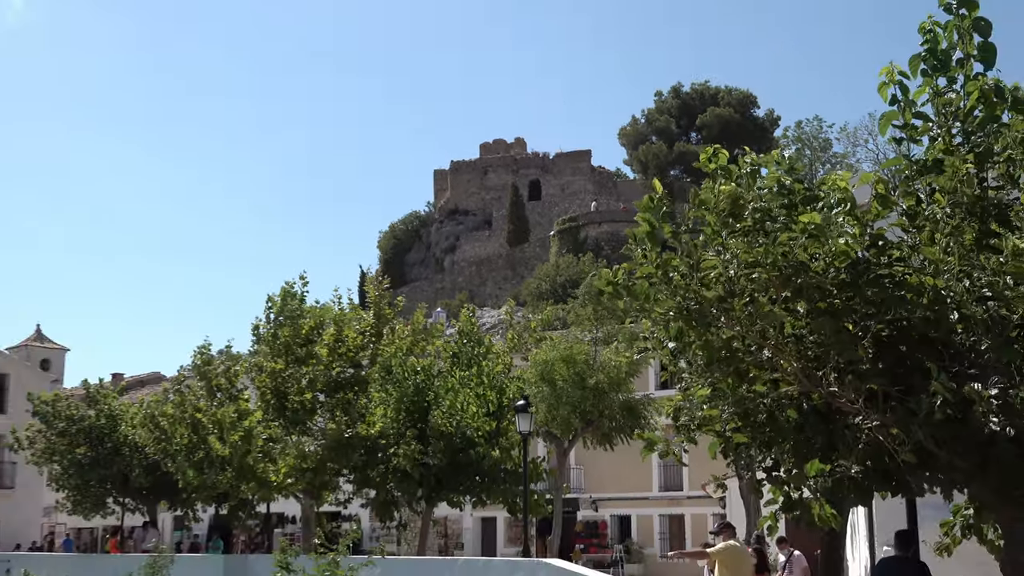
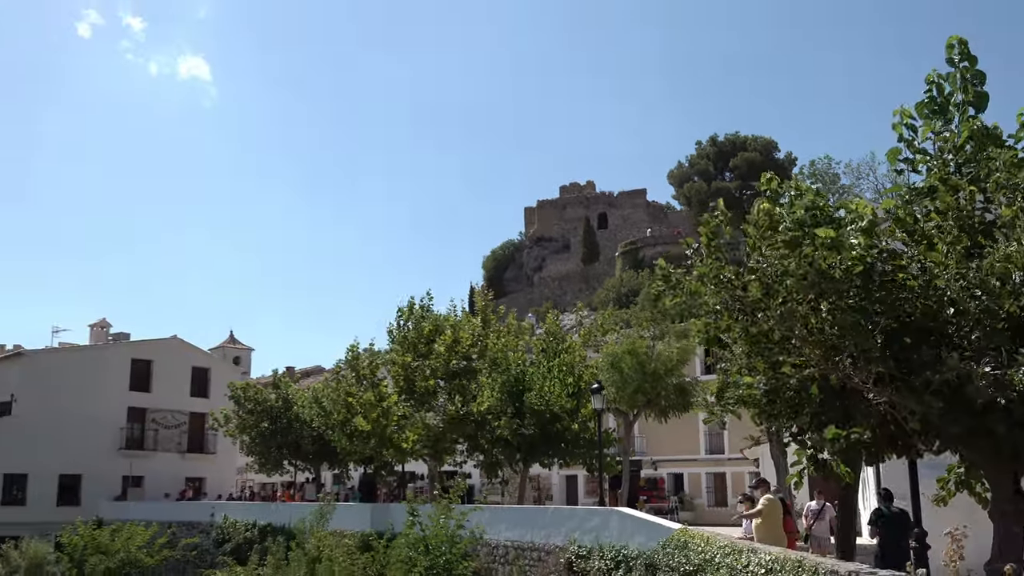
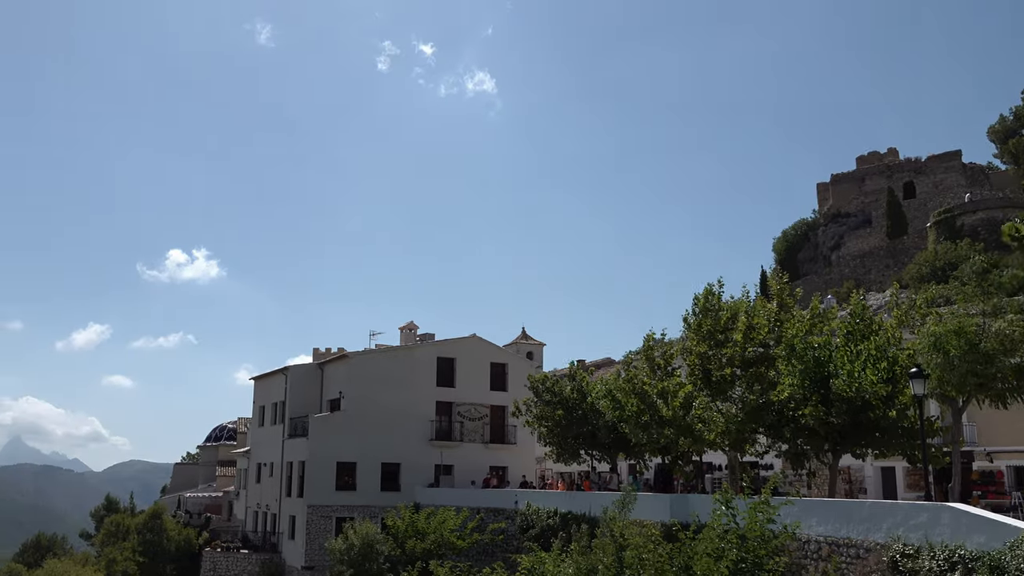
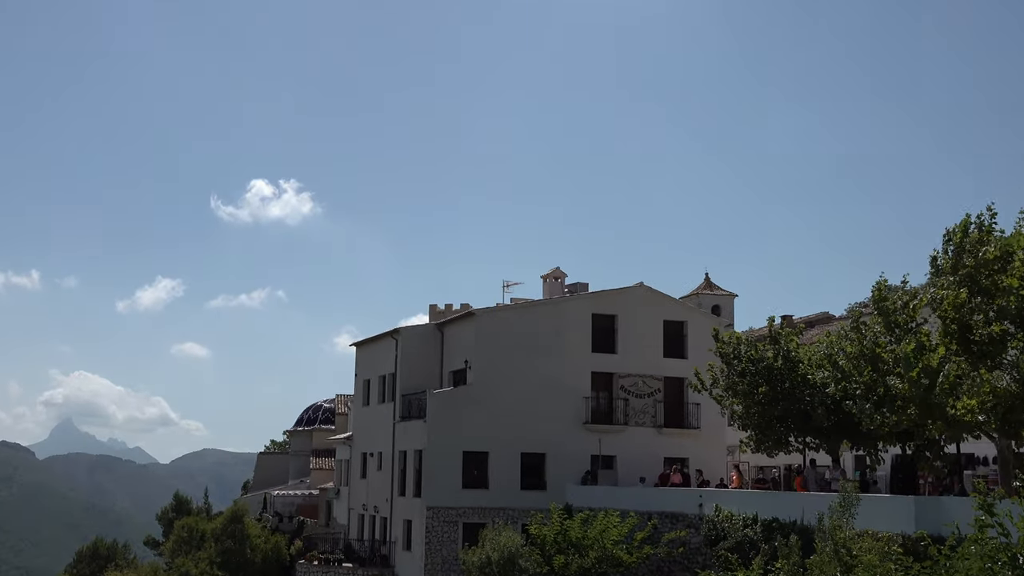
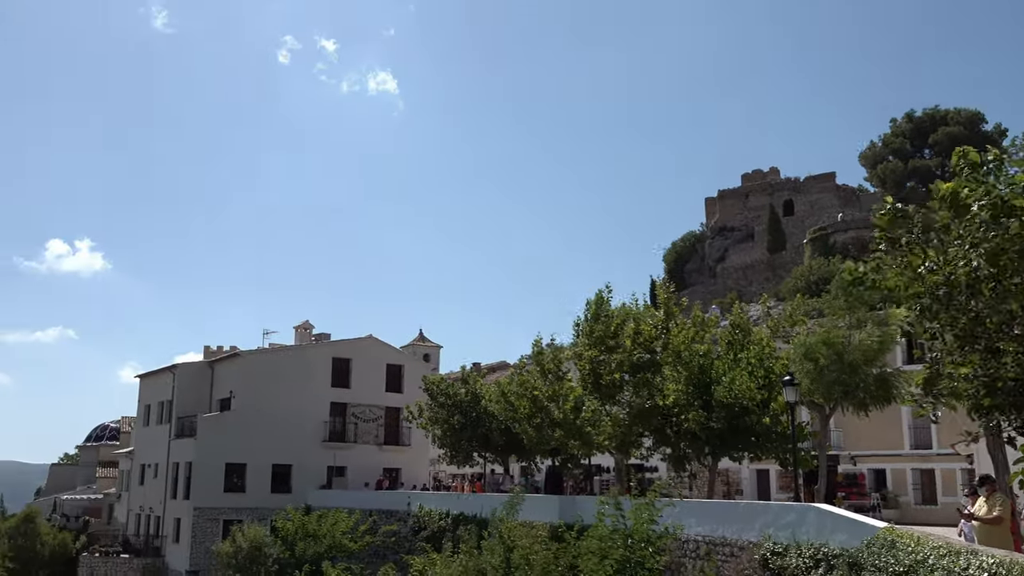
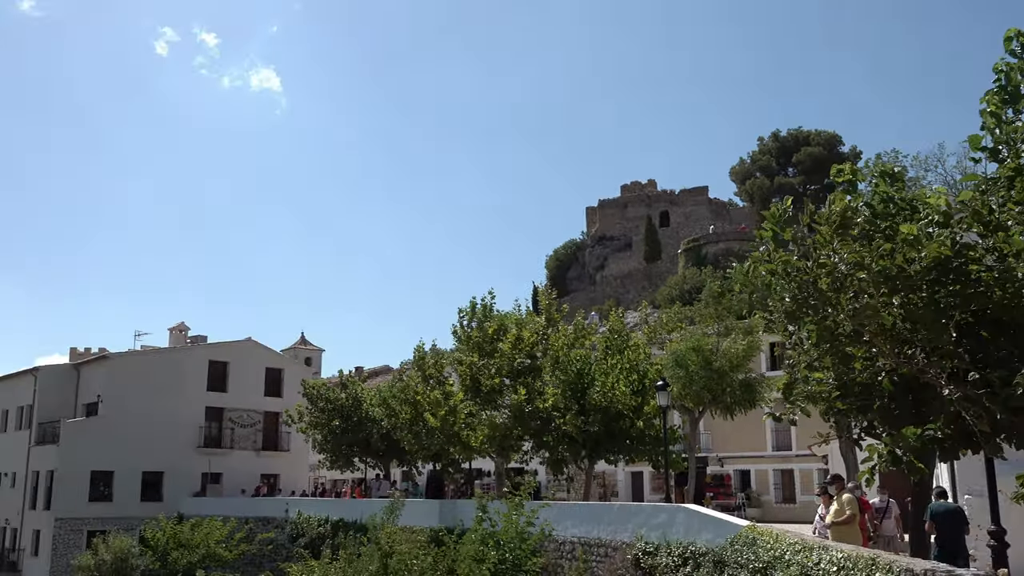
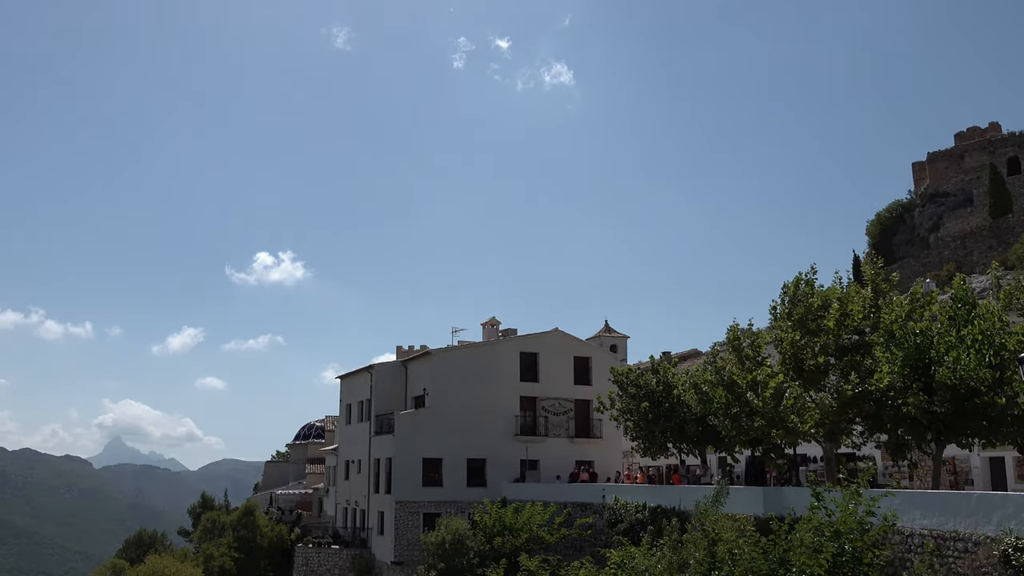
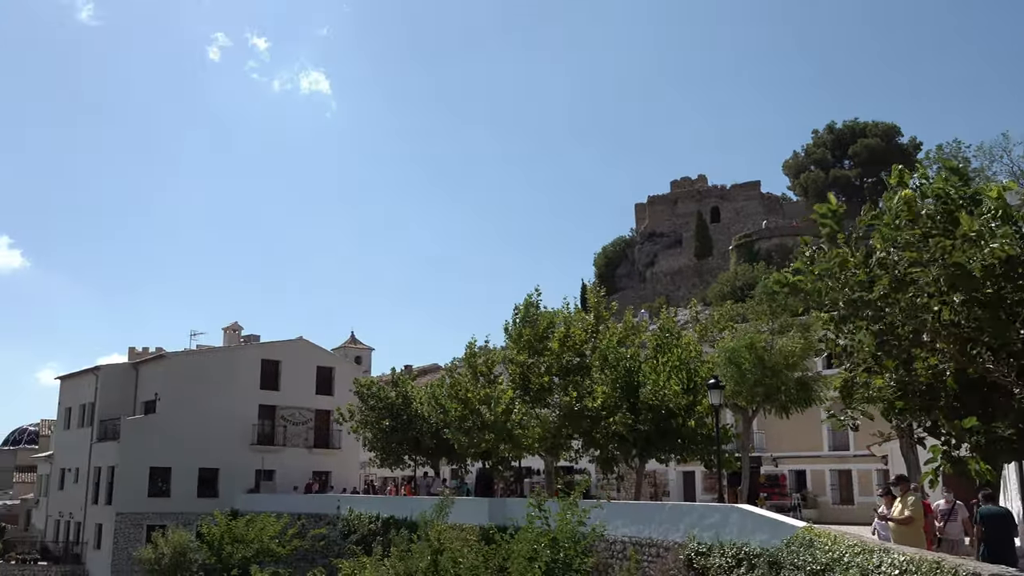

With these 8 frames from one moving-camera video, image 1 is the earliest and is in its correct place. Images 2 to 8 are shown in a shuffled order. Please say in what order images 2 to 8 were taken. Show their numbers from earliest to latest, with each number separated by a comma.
2, 6, 8, 5, 3, 7, 4
